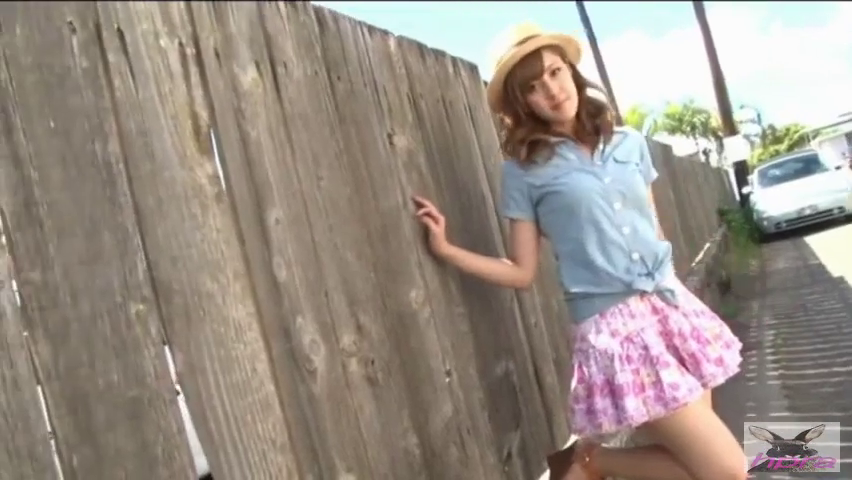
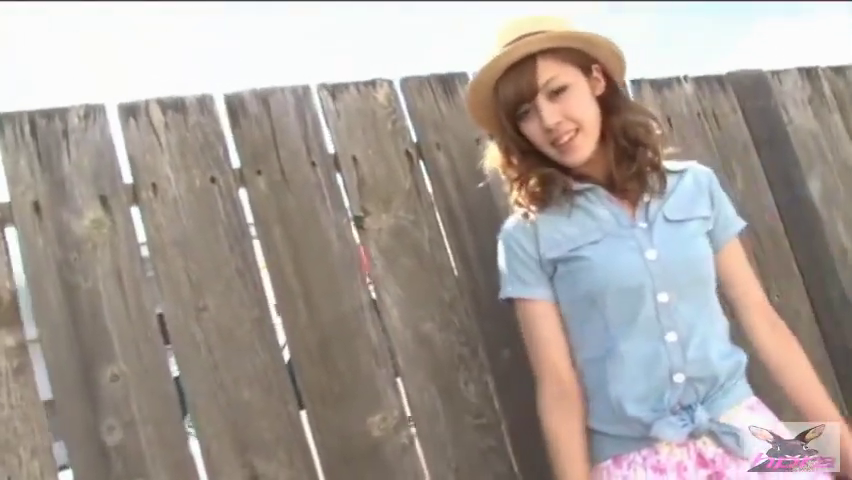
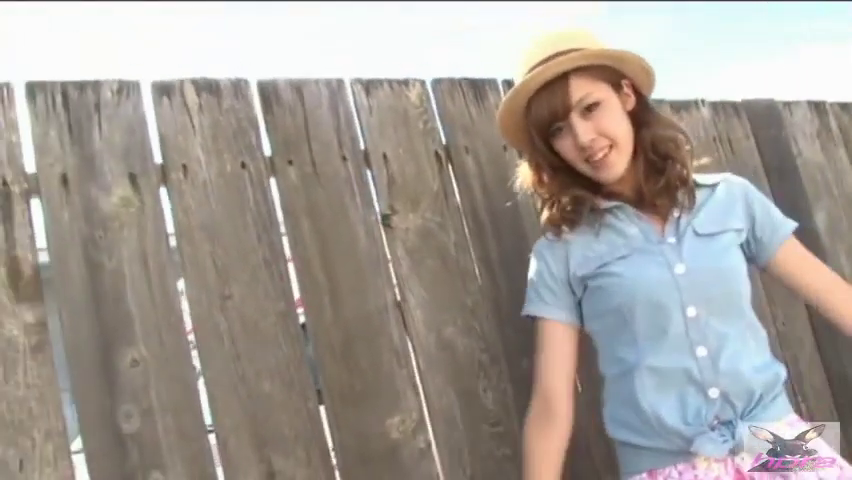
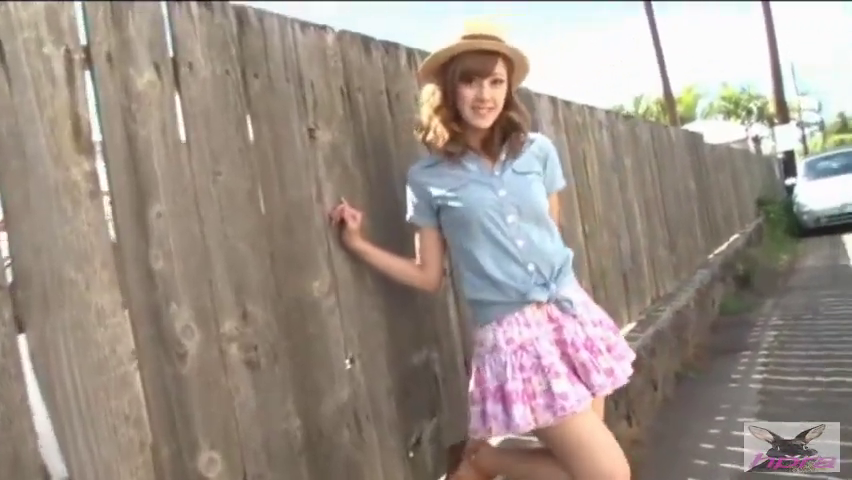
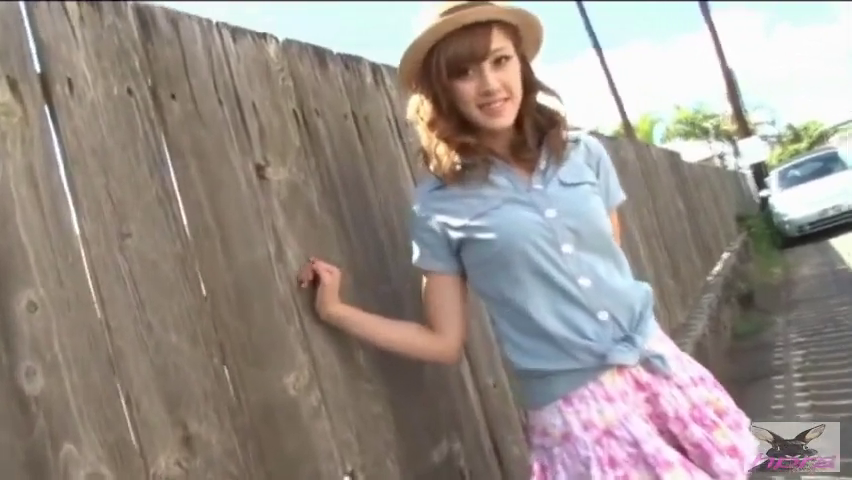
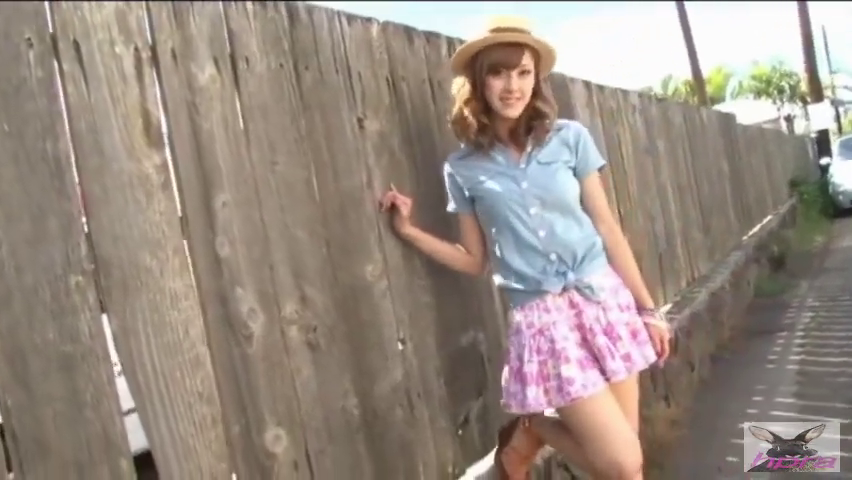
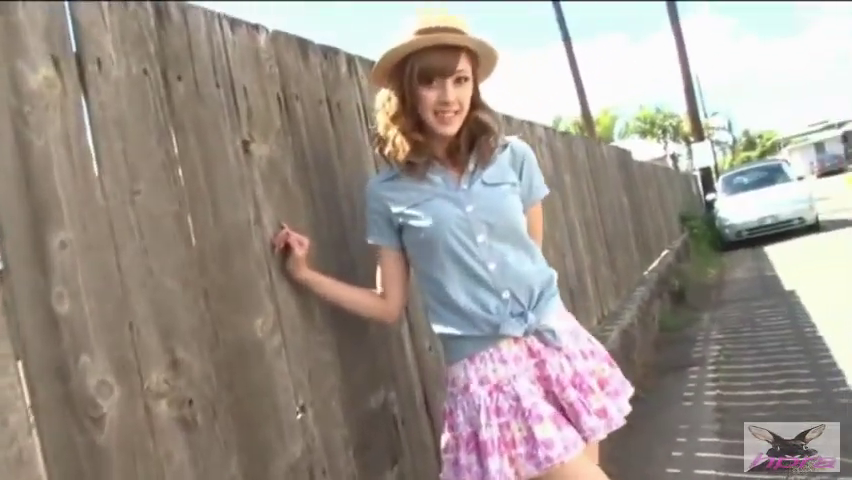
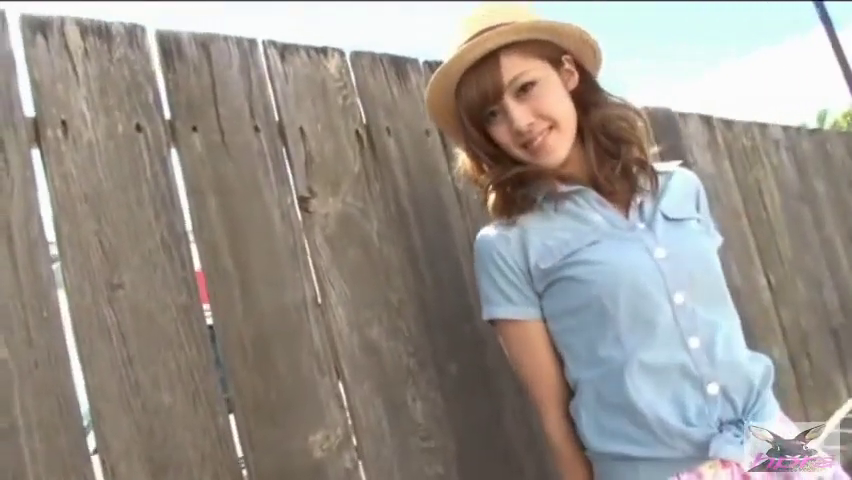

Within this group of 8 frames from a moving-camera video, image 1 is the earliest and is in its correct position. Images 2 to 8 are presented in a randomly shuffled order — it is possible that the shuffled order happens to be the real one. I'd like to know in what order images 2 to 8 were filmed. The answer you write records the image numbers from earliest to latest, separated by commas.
6, 4, 7, 5, 8, 3, 2
